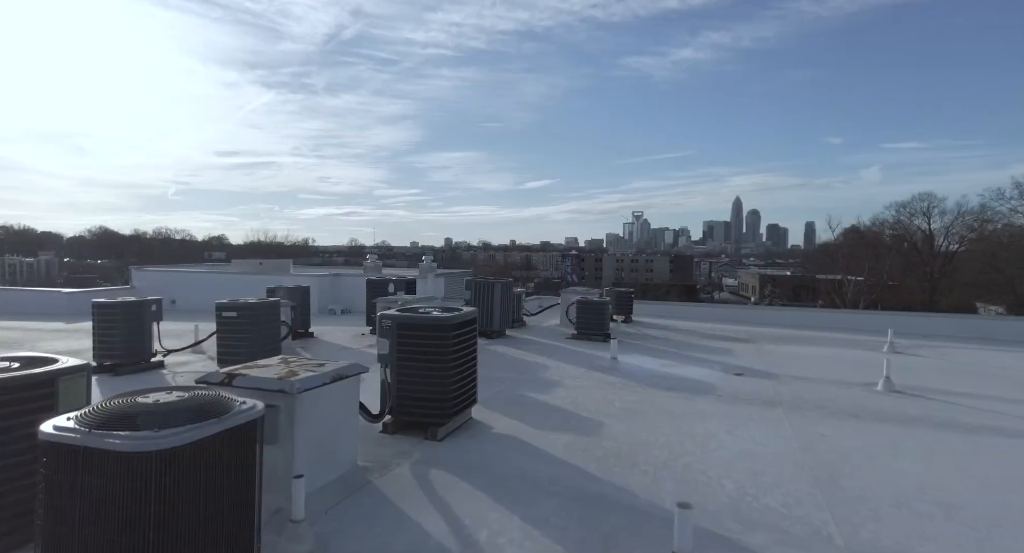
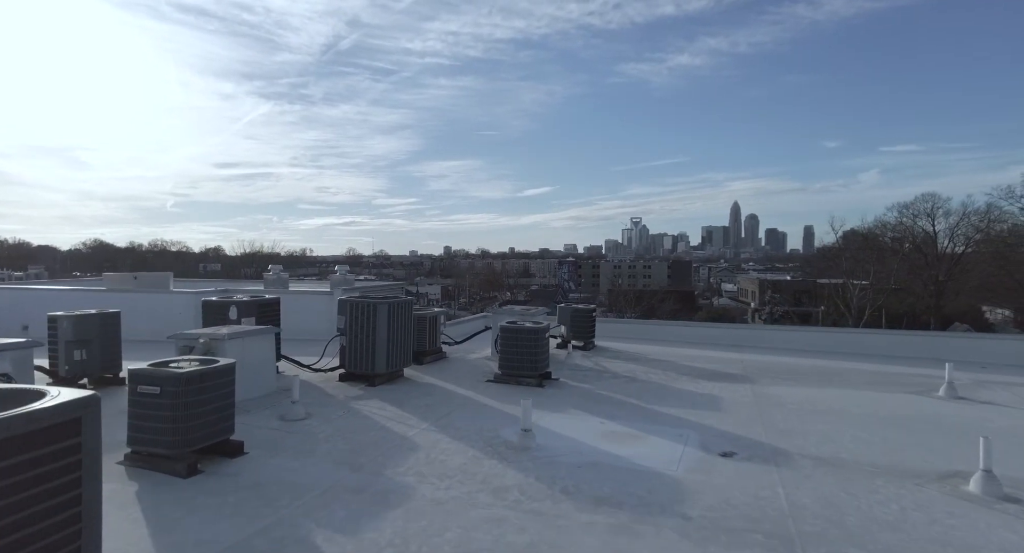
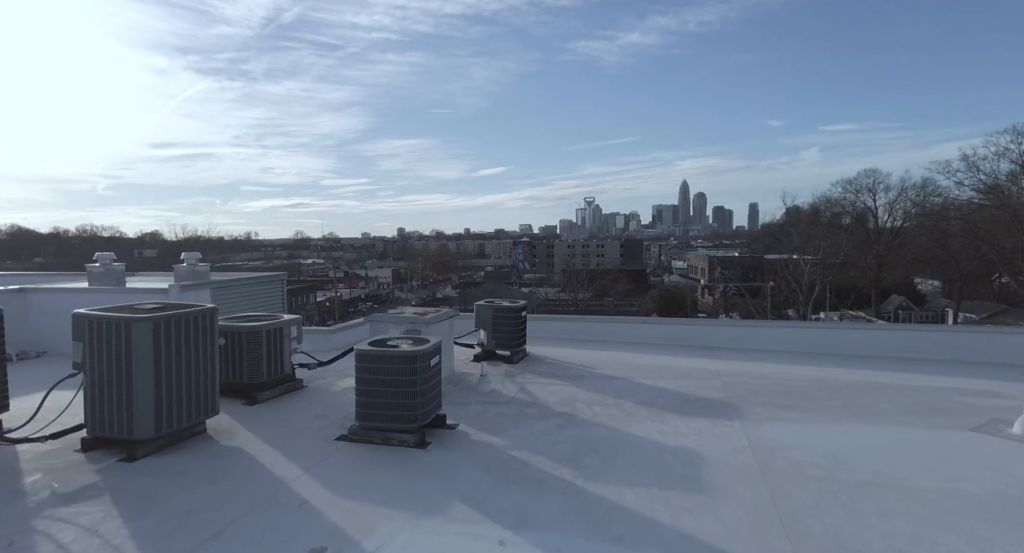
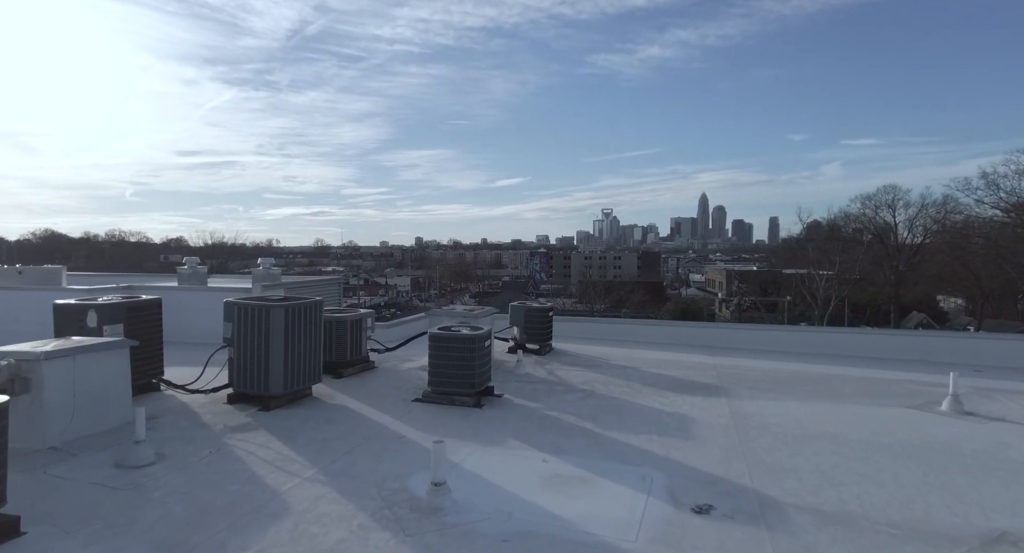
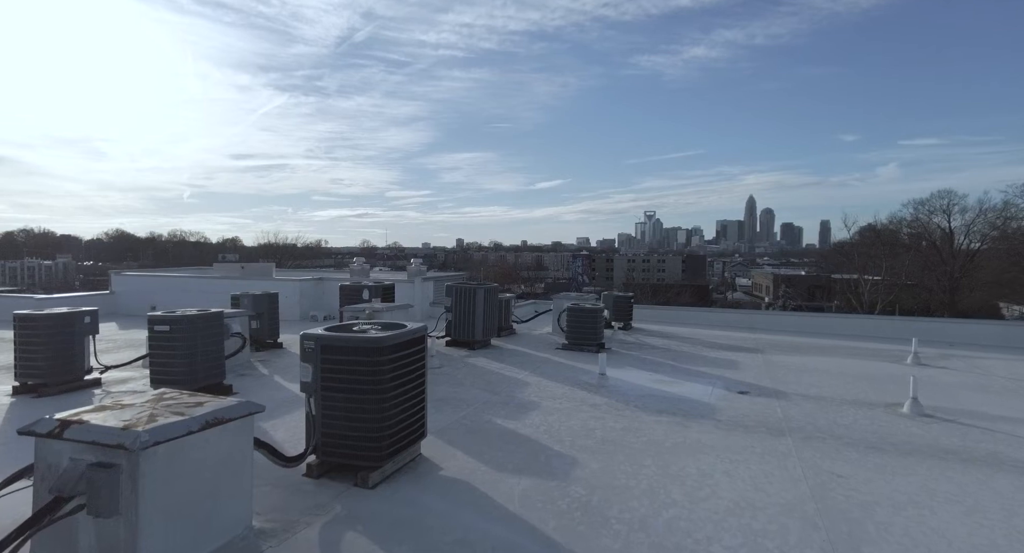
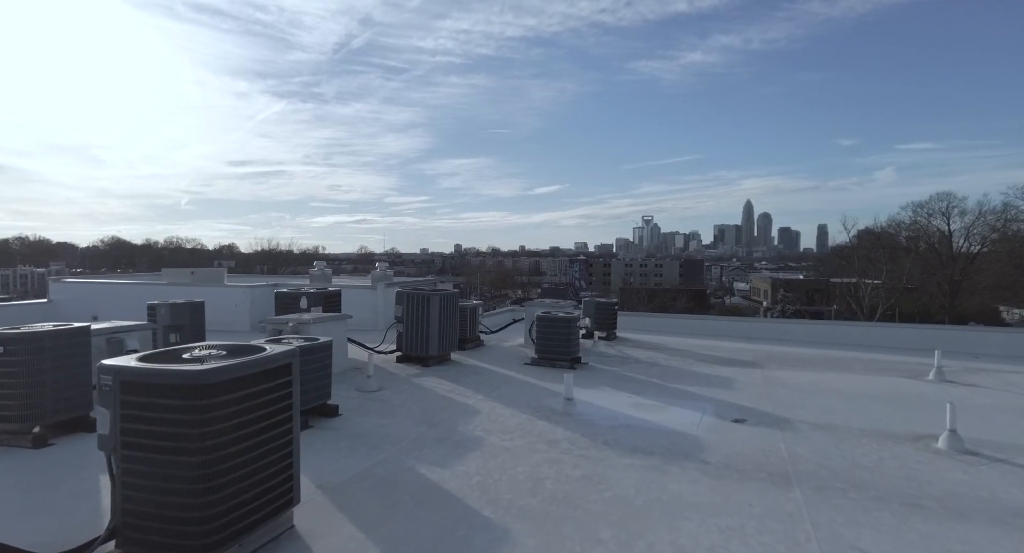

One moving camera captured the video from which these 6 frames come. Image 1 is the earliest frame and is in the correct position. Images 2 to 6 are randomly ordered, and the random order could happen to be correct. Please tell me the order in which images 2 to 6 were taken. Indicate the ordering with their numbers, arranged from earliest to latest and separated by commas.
5, 6, 2, 4, 3
